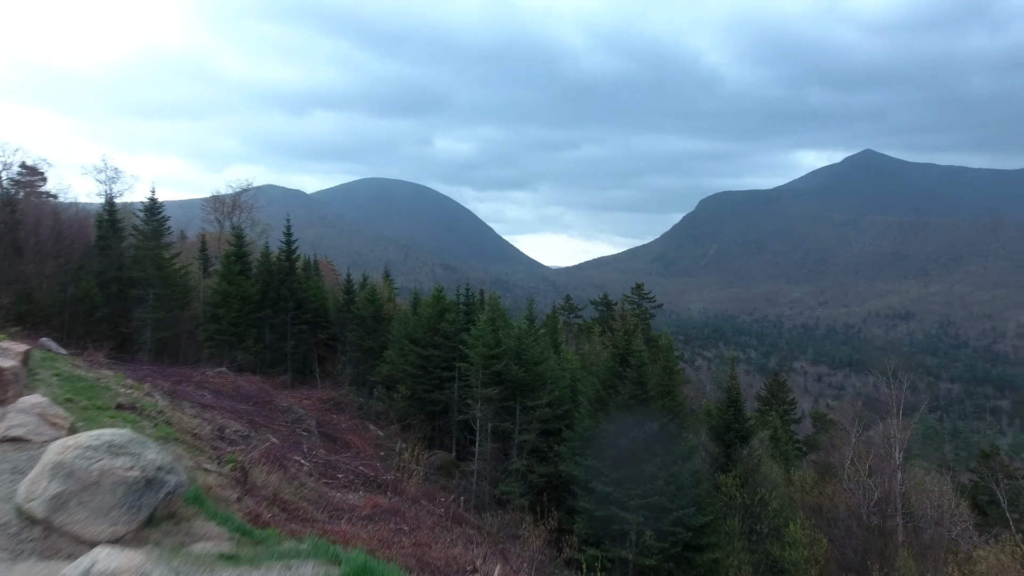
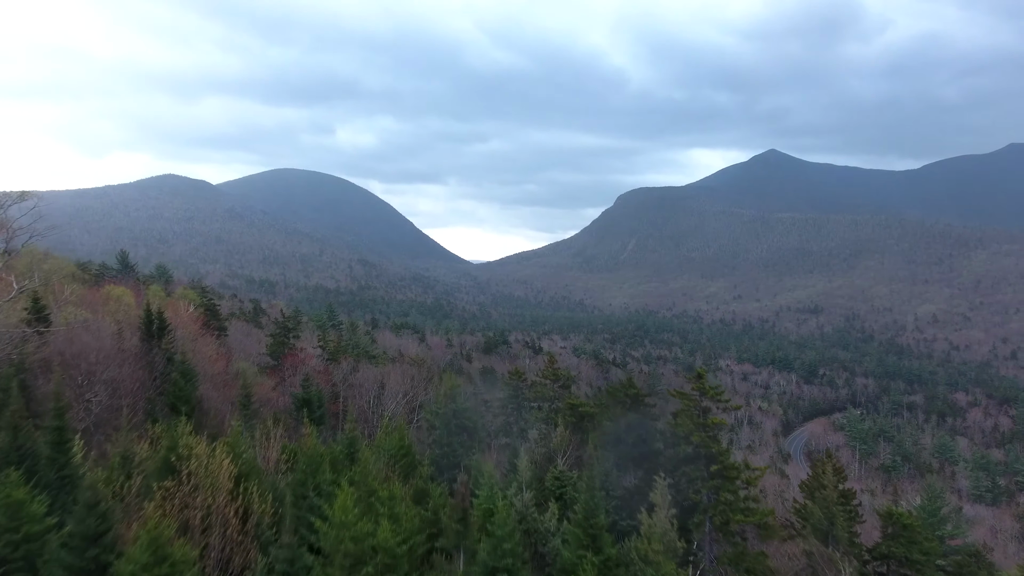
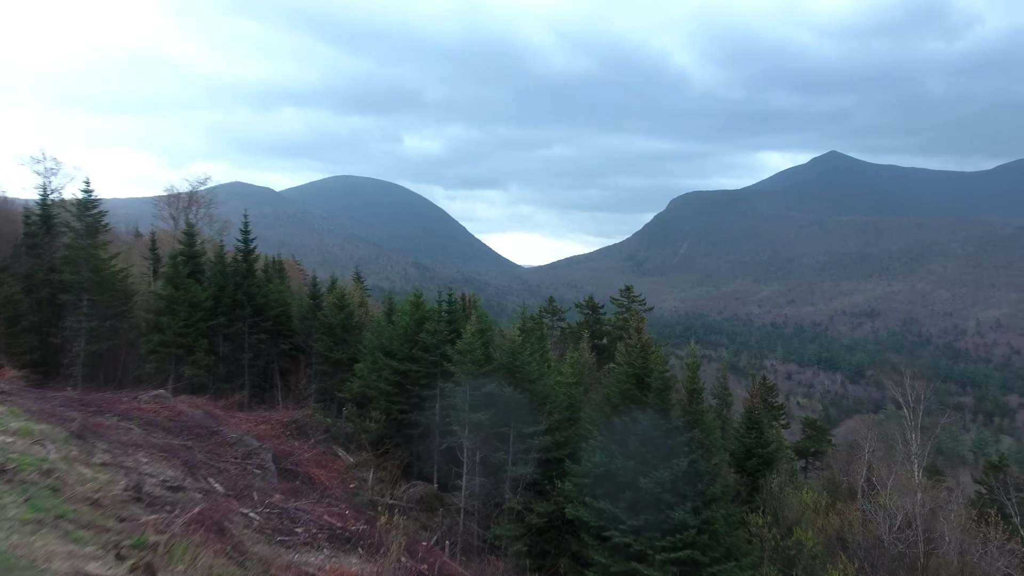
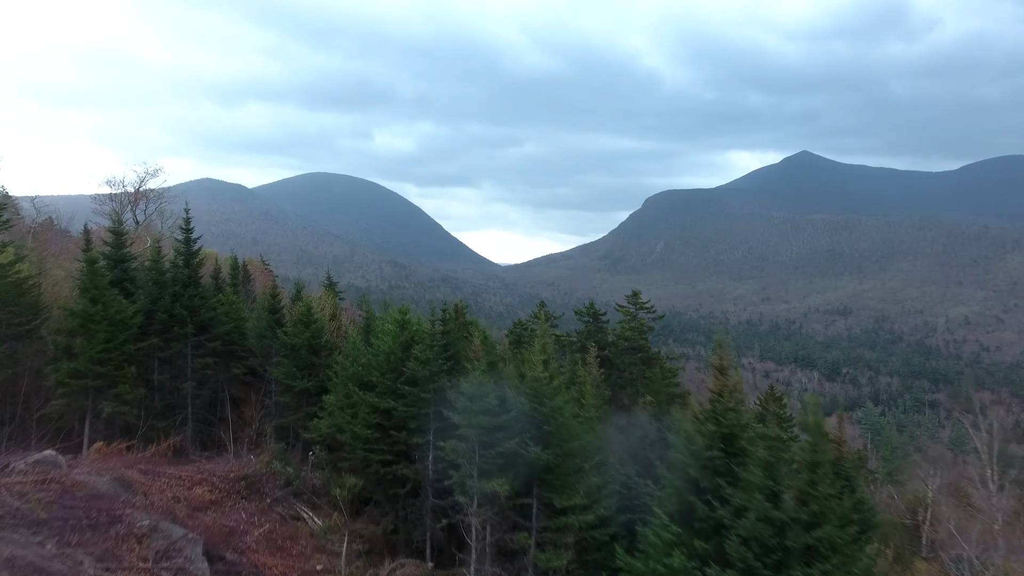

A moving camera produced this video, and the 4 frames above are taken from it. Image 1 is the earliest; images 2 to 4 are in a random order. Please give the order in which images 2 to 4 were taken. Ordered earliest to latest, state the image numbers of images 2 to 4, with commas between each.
3, 4, 2
